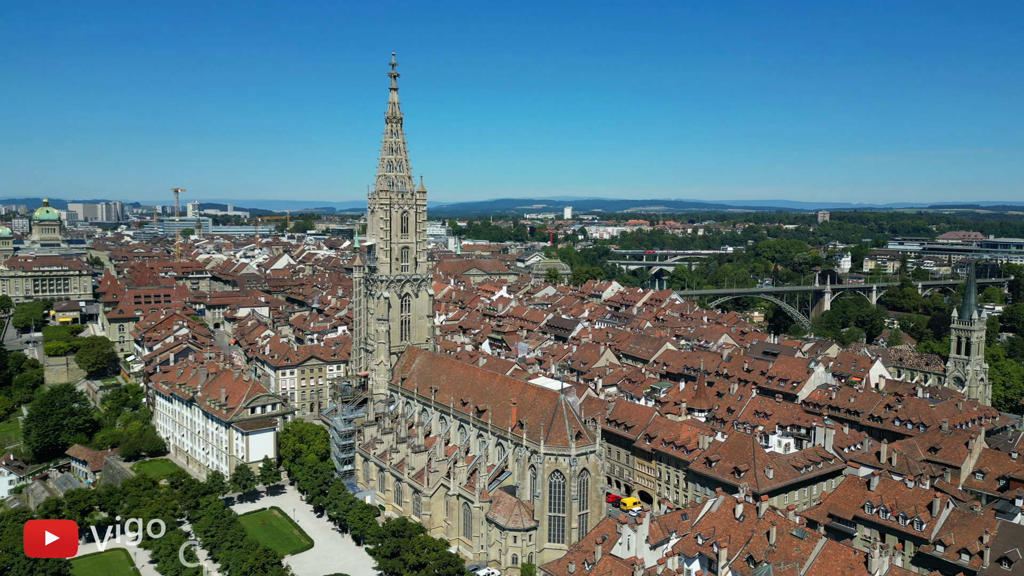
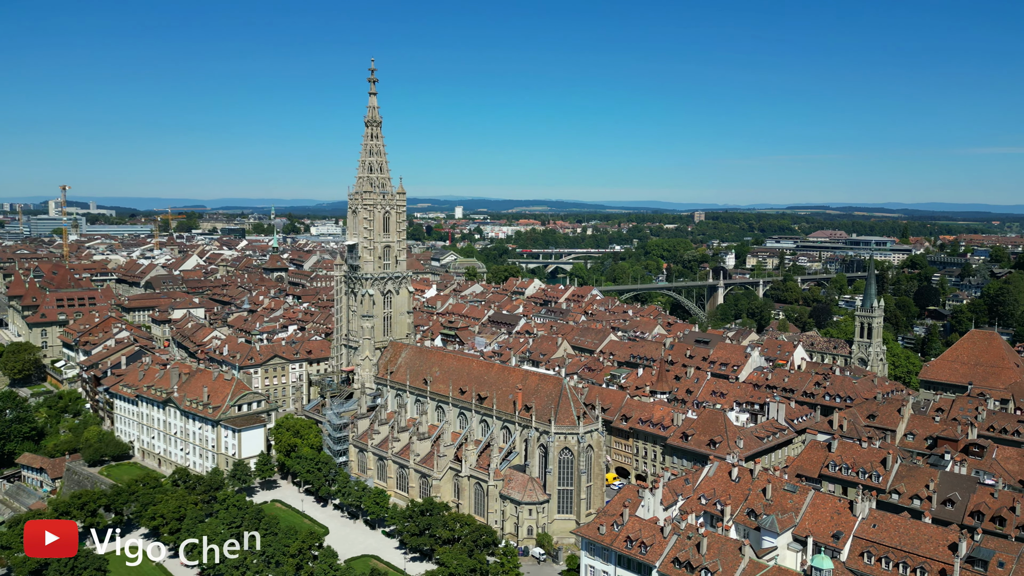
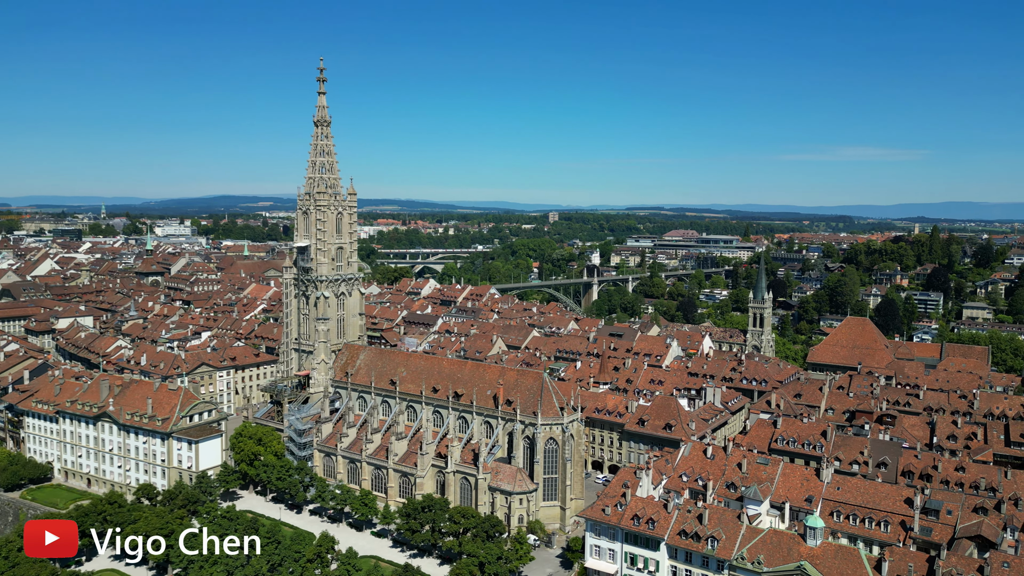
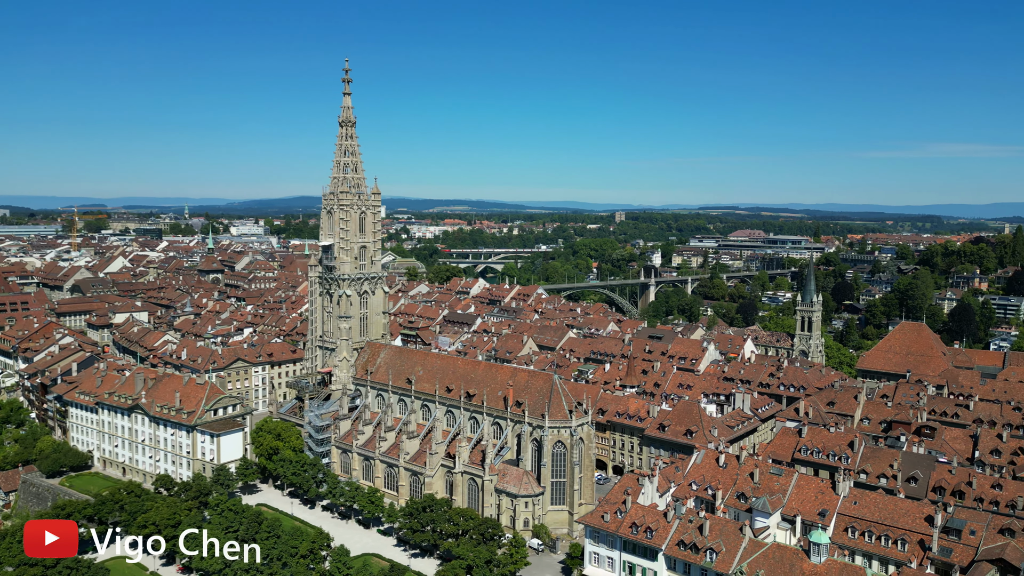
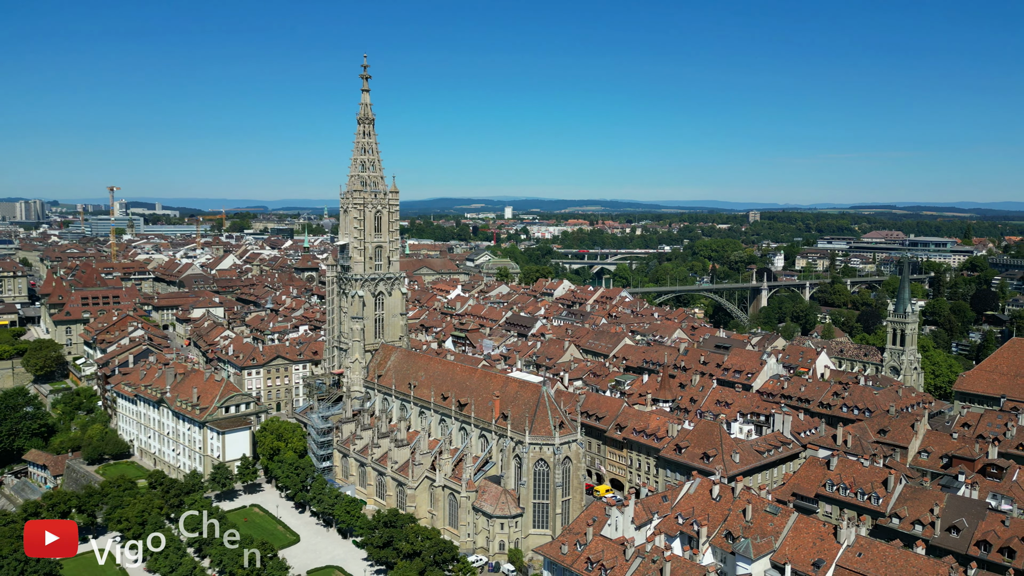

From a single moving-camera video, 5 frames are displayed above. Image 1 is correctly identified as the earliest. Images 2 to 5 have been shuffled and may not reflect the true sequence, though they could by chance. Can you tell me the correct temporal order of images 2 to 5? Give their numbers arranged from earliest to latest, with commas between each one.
5, 2, 4, 3
